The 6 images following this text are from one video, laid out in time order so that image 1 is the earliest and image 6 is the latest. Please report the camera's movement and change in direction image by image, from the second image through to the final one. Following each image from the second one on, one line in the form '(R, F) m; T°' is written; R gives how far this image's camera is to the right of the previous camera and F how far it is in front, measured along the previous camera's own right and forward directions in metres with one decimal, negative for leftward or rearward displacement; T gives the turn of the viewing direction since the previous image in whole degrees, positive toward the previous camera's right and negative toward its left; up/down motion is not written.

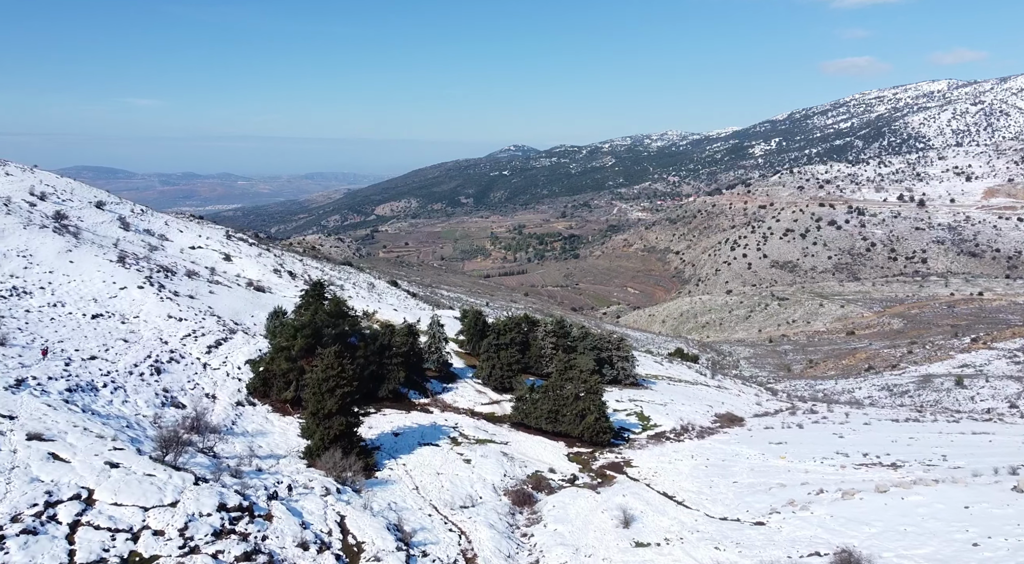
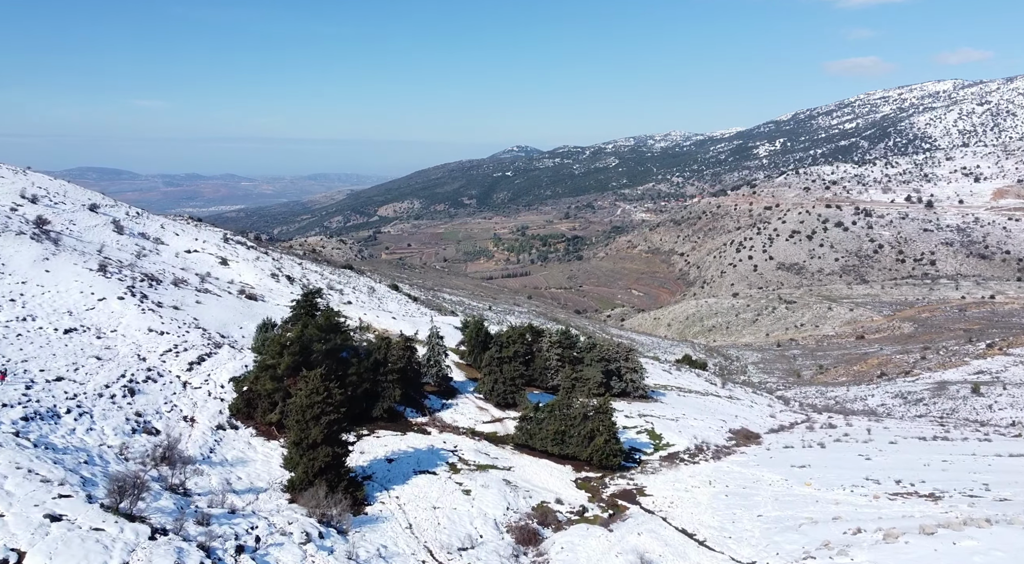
(0.0, +0.9) m; 0°
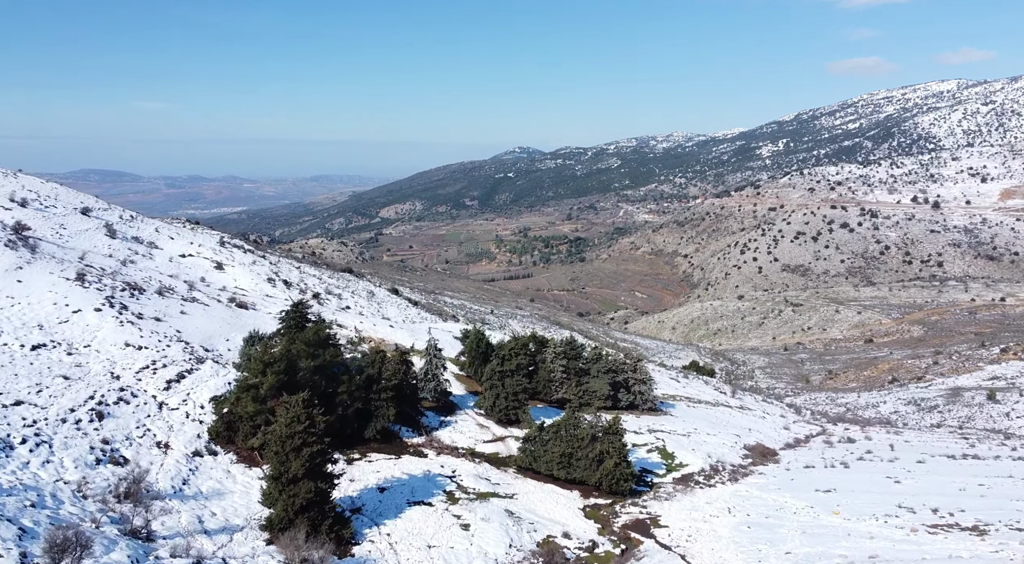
(0.0, +0.9) m; 0°
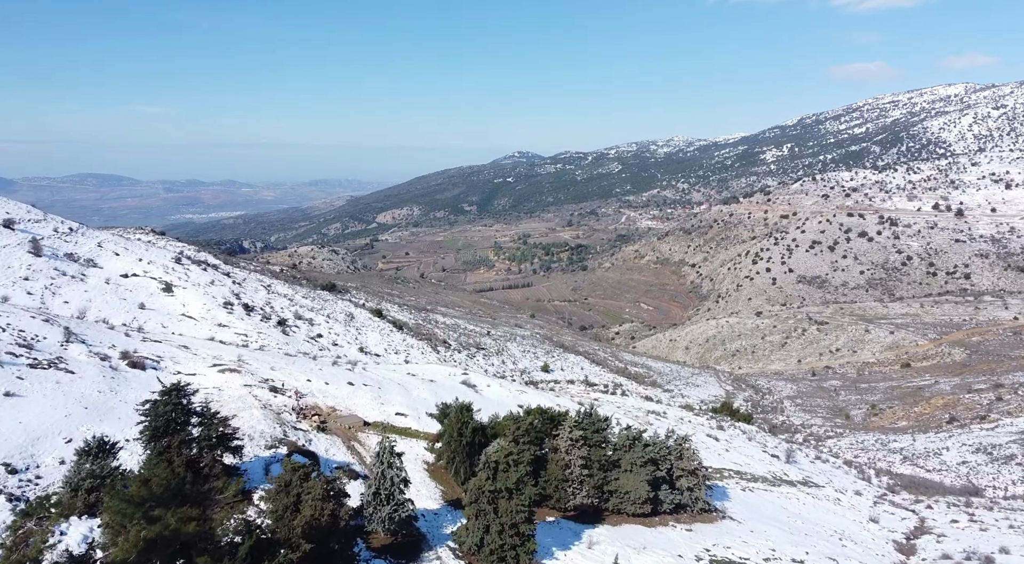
(0.0, +5.3) m; 0°
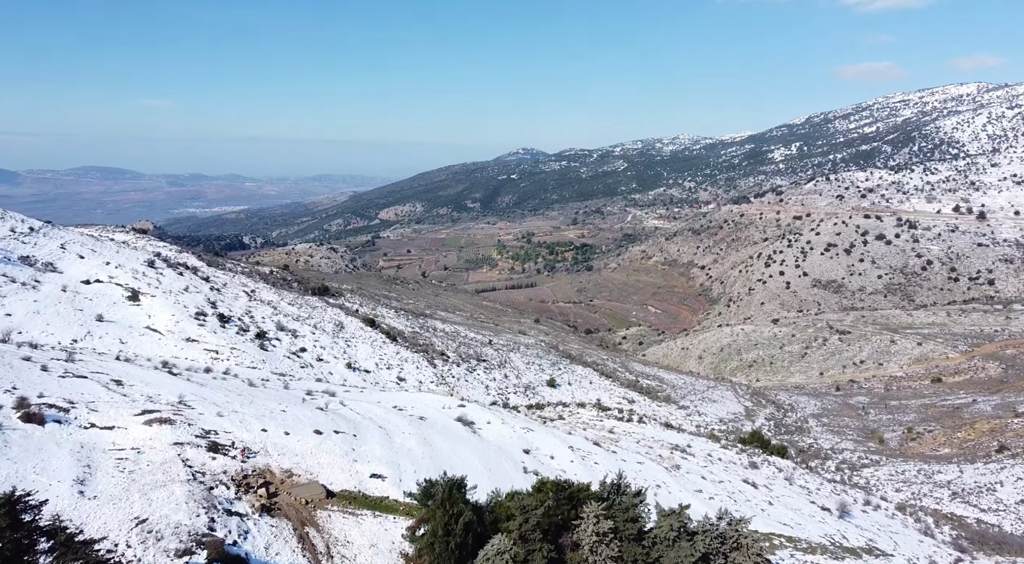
(-0.1, +3.2) m; 0°
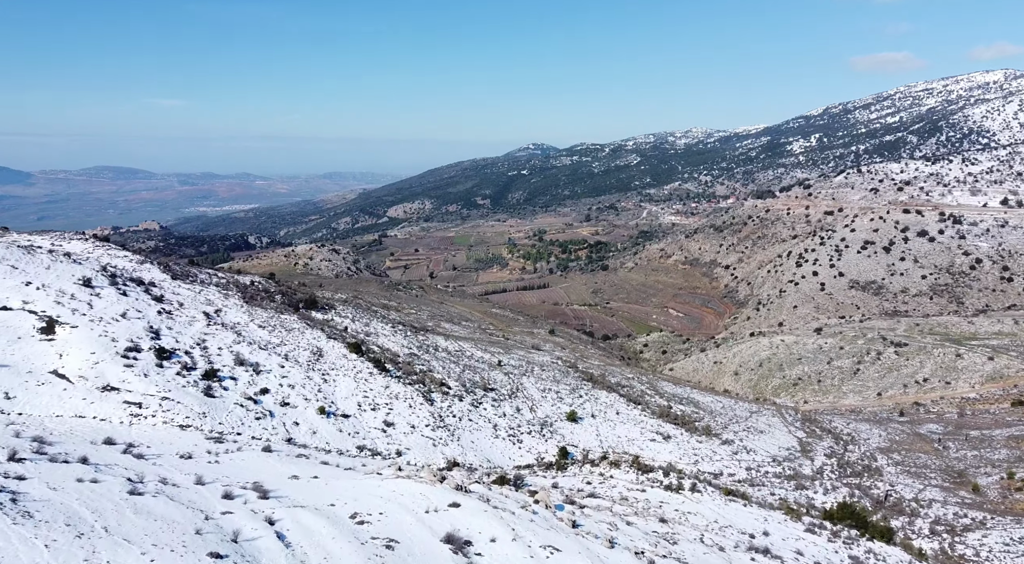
(0.0, +6.1) m; -1°
